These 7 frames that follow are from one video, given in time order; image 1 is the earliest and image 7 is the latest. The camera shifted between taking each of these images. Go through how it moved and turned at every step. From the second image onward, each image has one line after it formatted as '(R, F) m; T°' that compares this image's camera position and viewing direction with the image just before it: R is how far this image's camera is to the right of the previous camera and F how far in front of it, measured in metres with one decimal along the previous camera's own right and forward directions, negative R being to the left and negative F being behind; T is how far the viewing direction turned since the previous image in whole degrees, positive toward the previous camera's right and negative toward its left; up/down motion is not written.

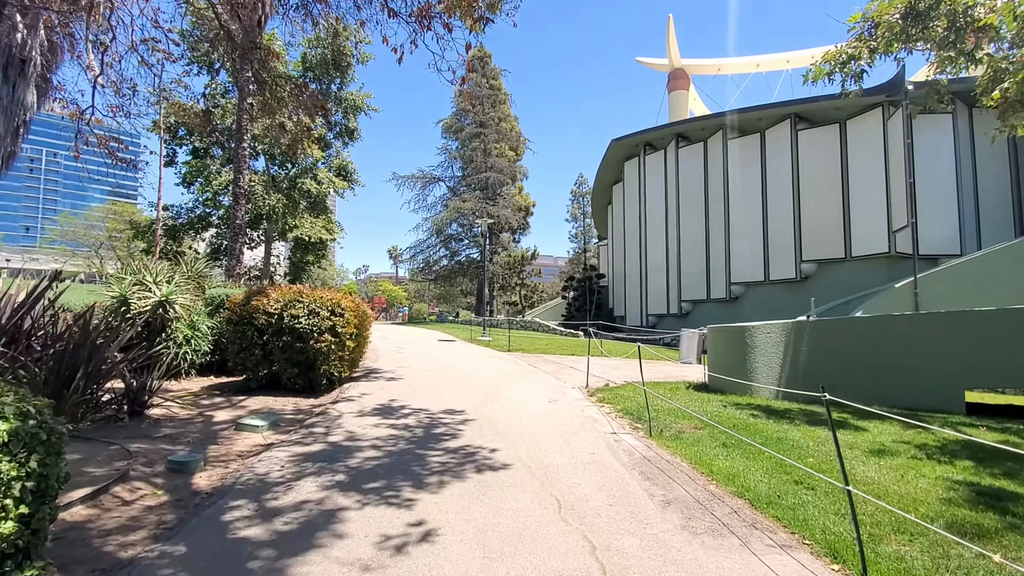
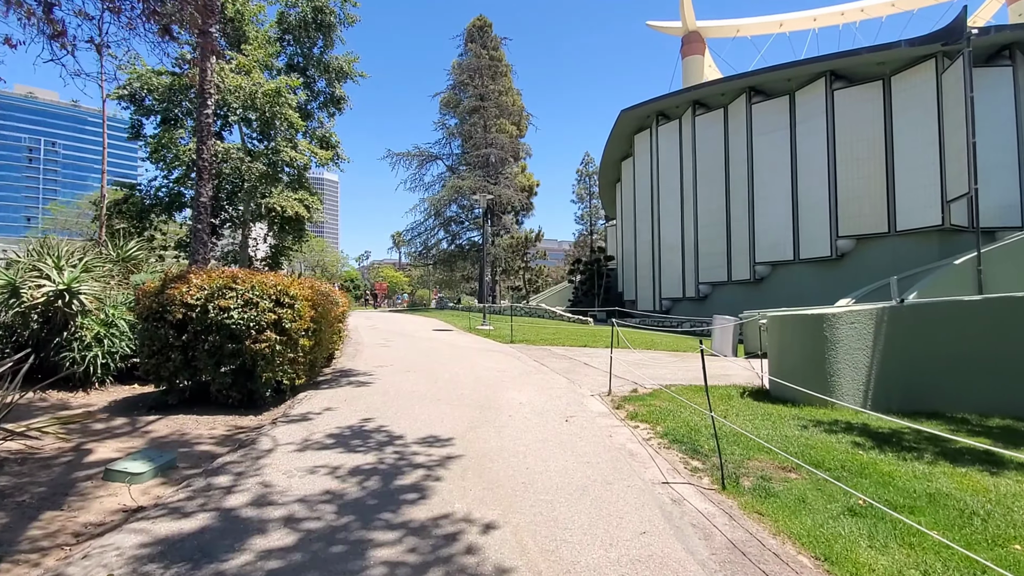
(+0.1, +2.4) m; -1°
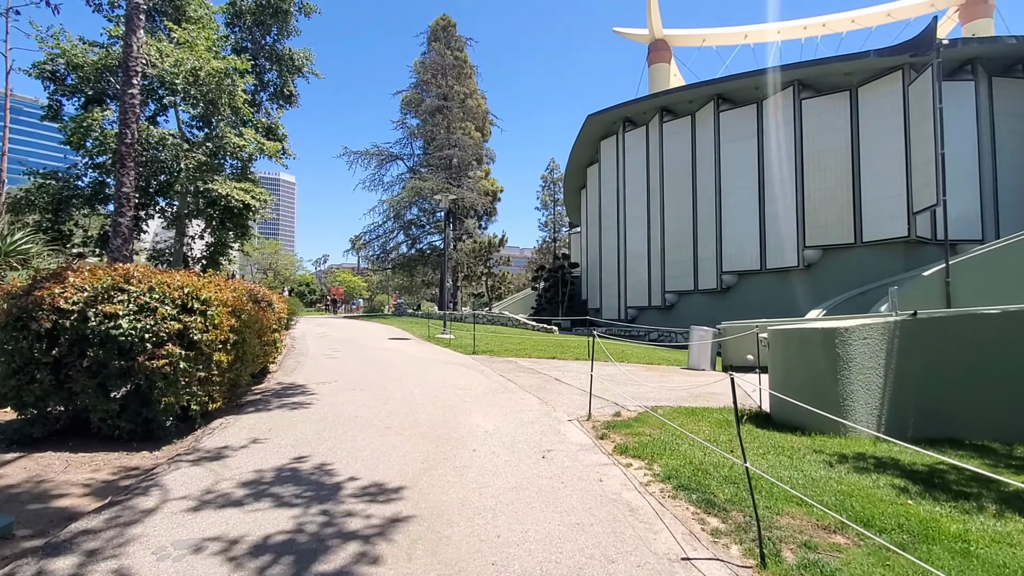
(-0.1, +1.2) m; +4°
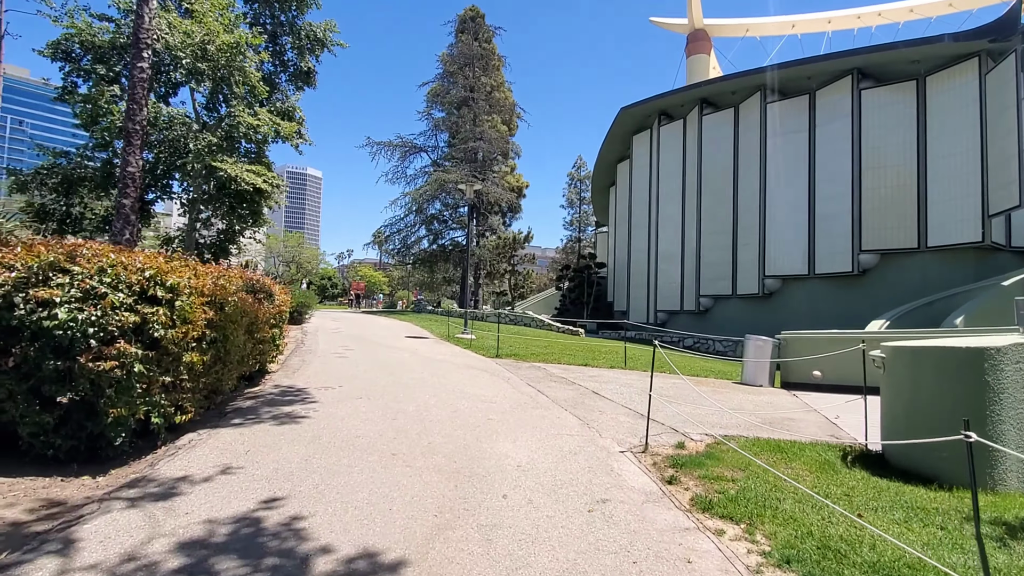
(-0.2, +1.4) m; -2°
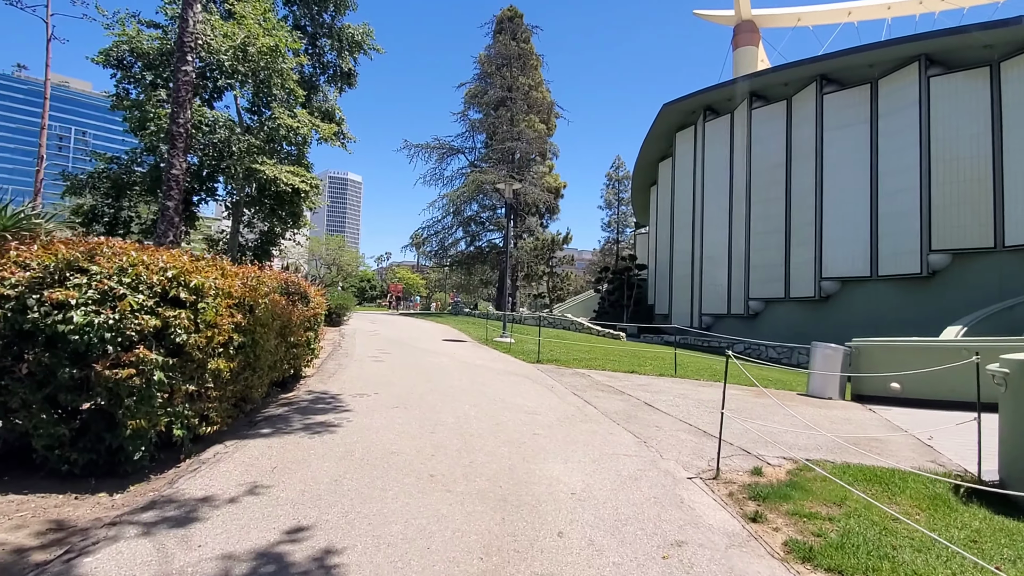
(-0.2, +0.6) m; -4°
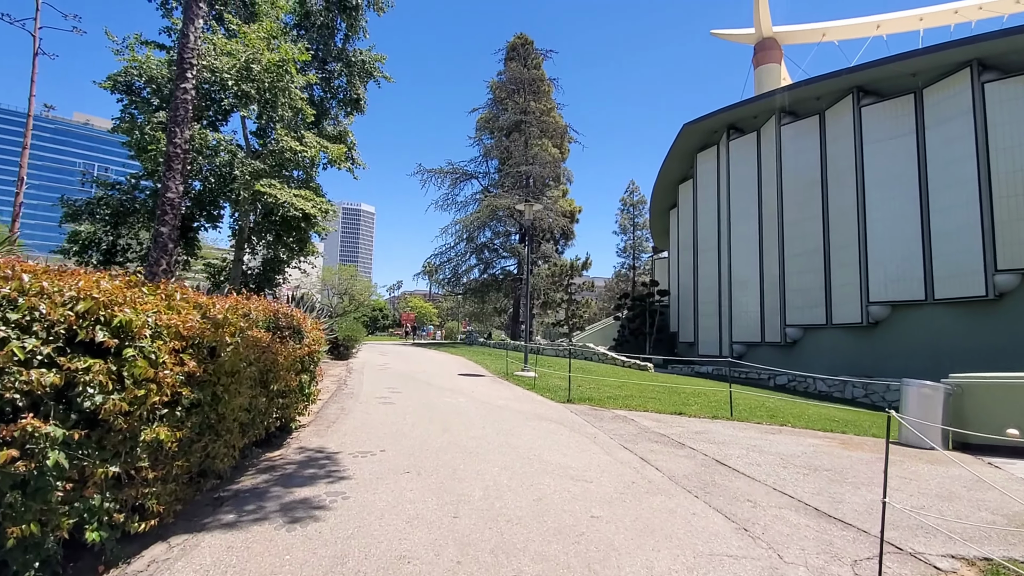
(-0.3, +1.5) m; -1°
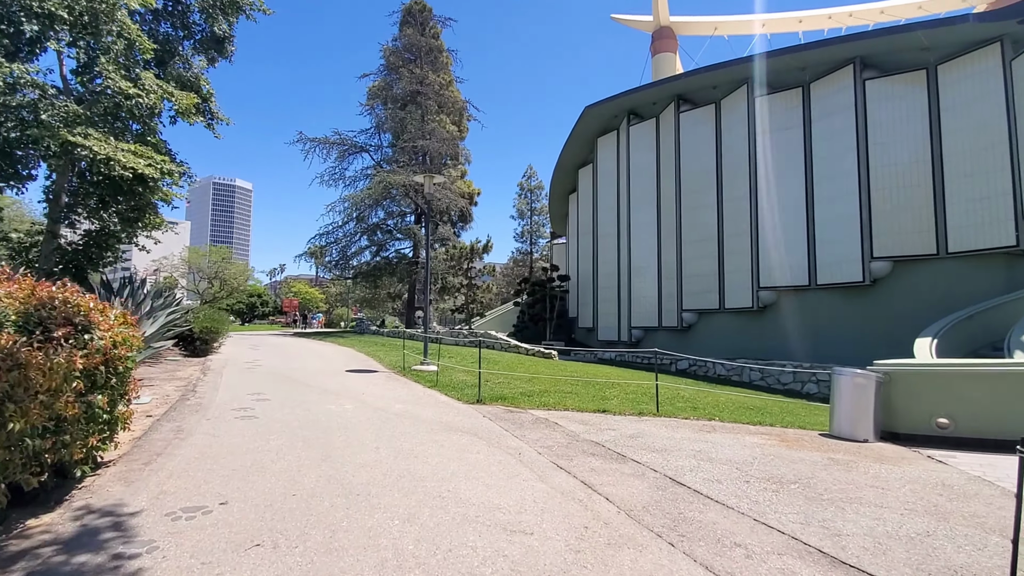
(-0.1, +1.7) m; +12°
